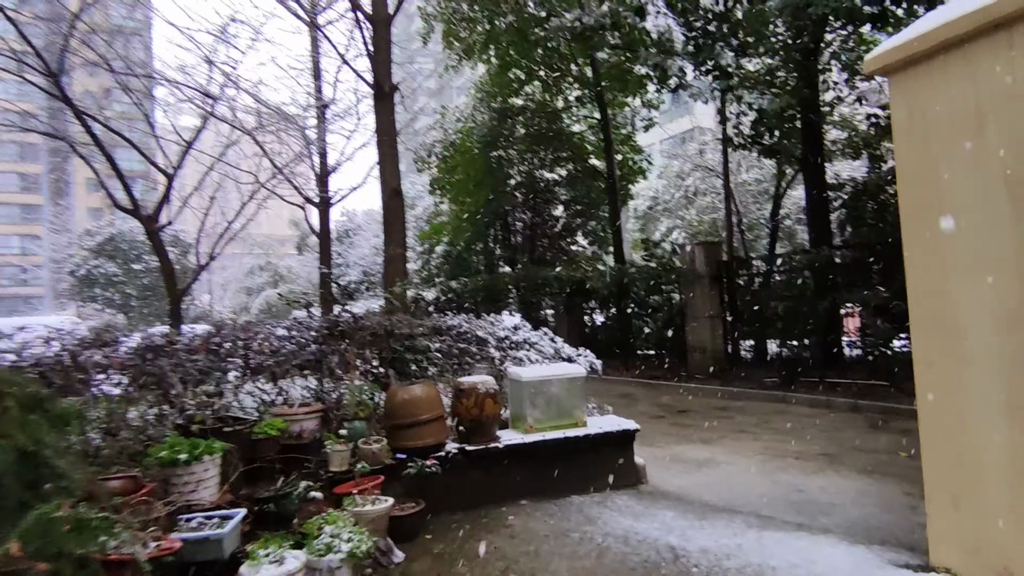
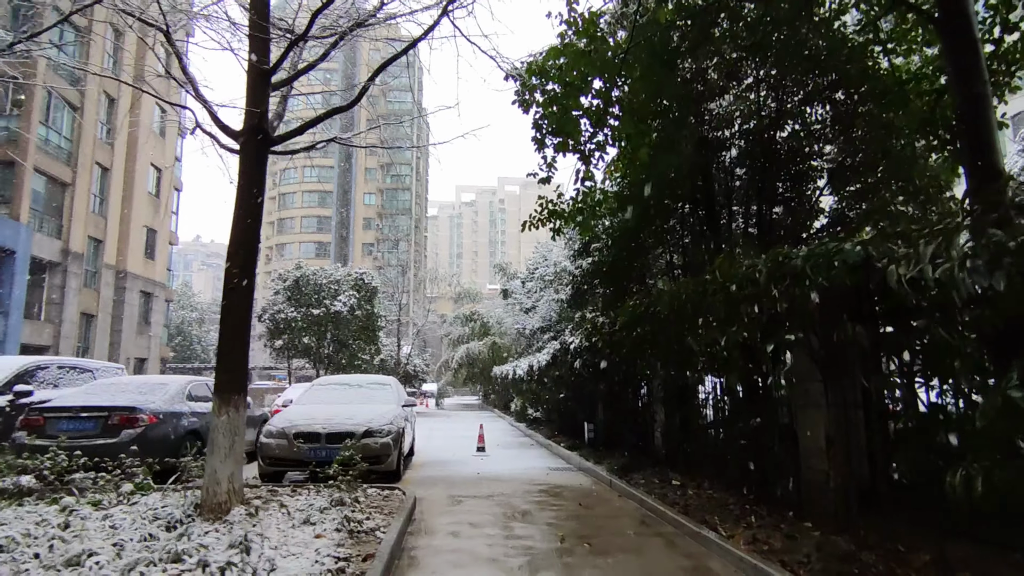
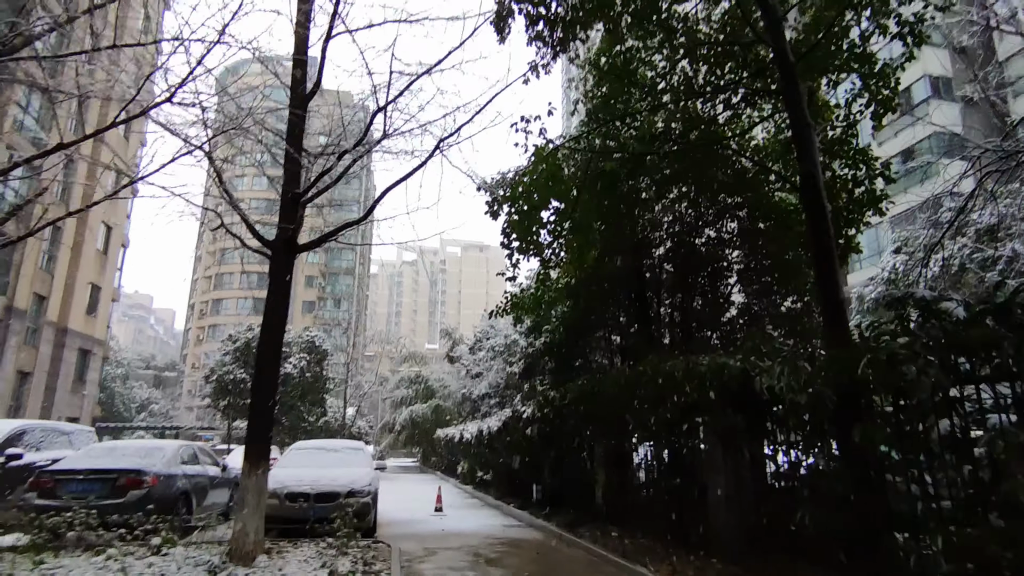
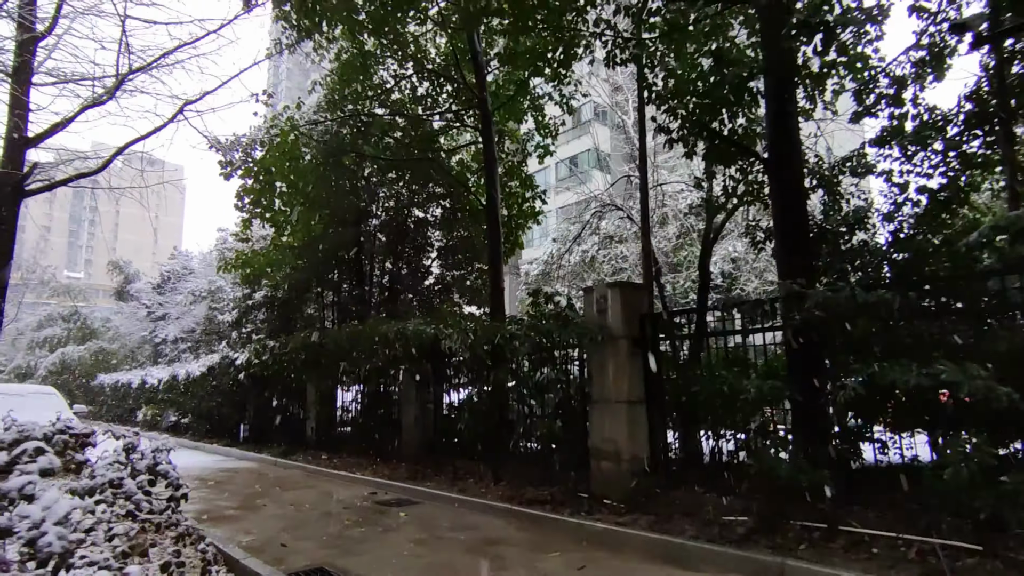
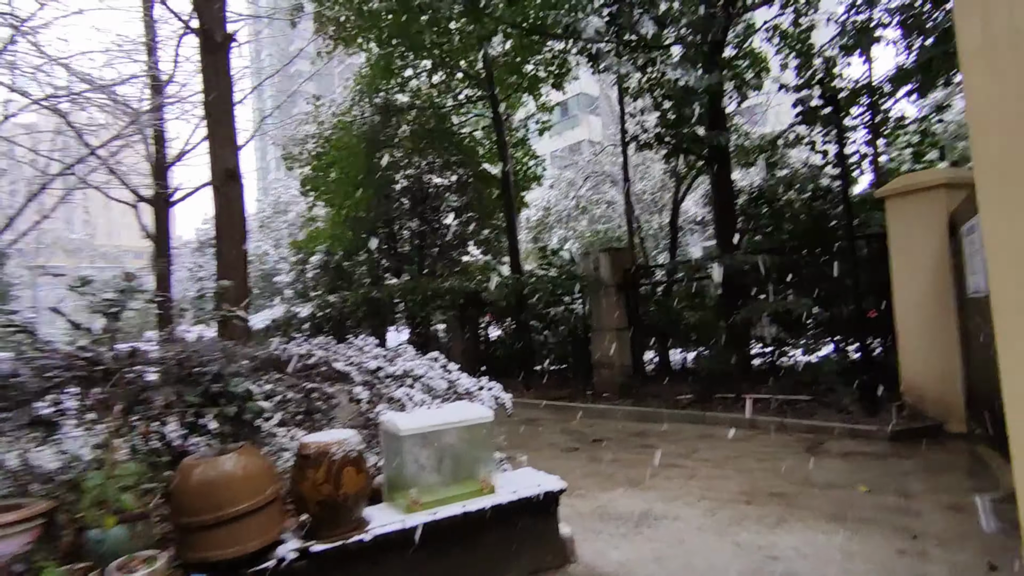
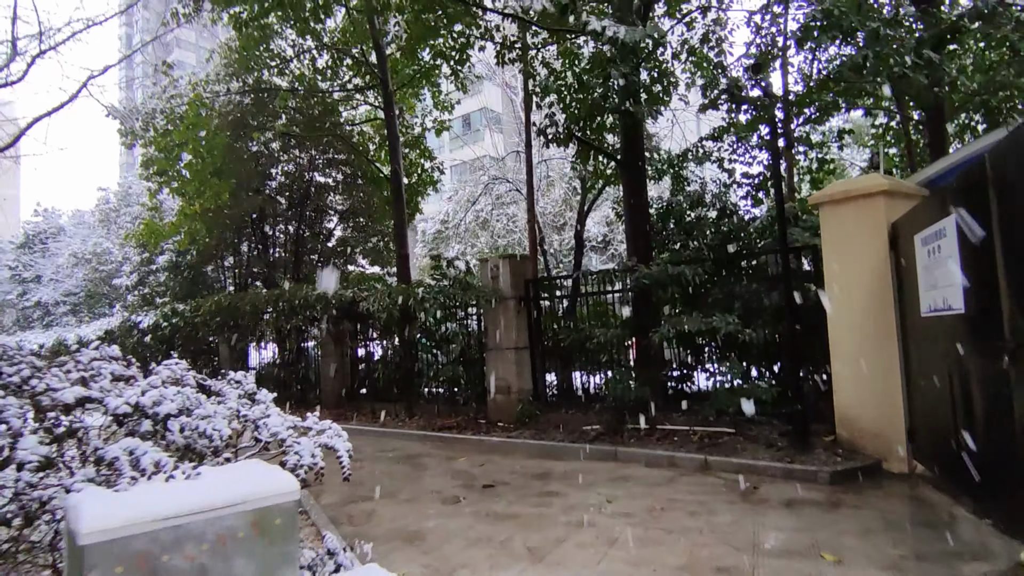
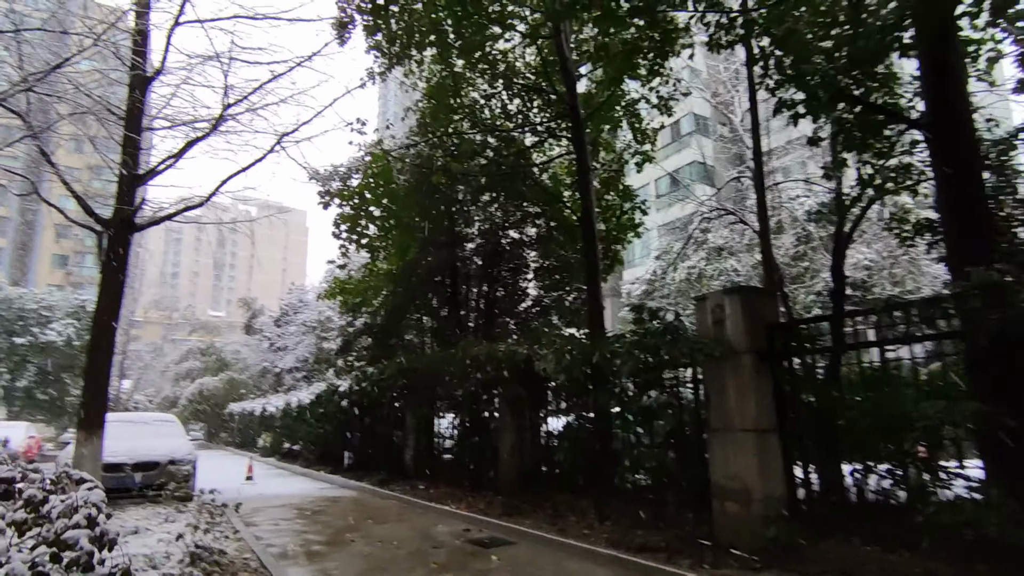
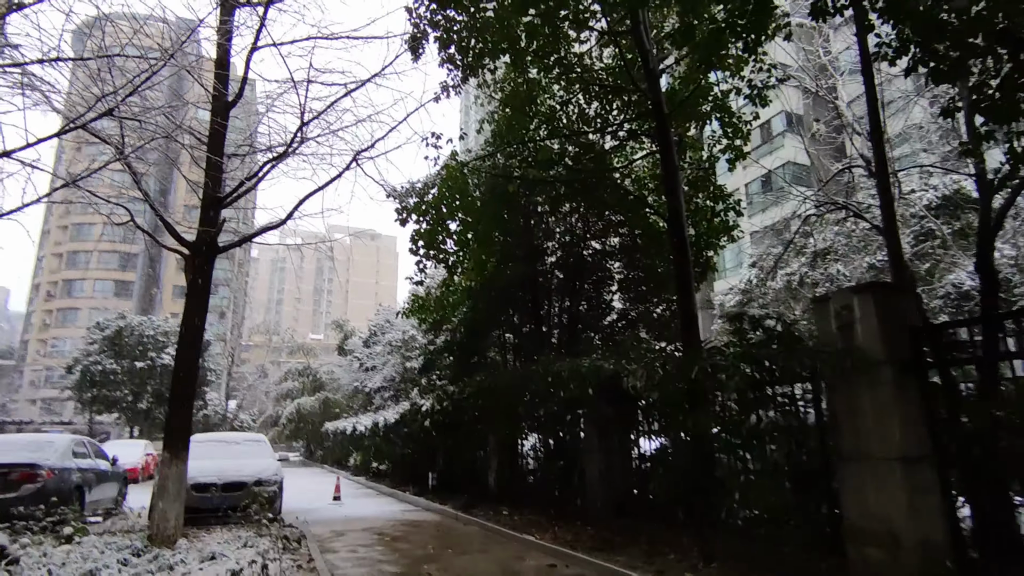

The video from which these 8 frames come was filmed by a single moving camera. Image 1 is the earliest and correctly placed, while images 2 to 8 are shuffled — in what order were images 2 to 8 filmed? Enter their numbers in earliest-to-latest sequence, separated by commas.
5, 6, 4, 7, 8, 3, 2
